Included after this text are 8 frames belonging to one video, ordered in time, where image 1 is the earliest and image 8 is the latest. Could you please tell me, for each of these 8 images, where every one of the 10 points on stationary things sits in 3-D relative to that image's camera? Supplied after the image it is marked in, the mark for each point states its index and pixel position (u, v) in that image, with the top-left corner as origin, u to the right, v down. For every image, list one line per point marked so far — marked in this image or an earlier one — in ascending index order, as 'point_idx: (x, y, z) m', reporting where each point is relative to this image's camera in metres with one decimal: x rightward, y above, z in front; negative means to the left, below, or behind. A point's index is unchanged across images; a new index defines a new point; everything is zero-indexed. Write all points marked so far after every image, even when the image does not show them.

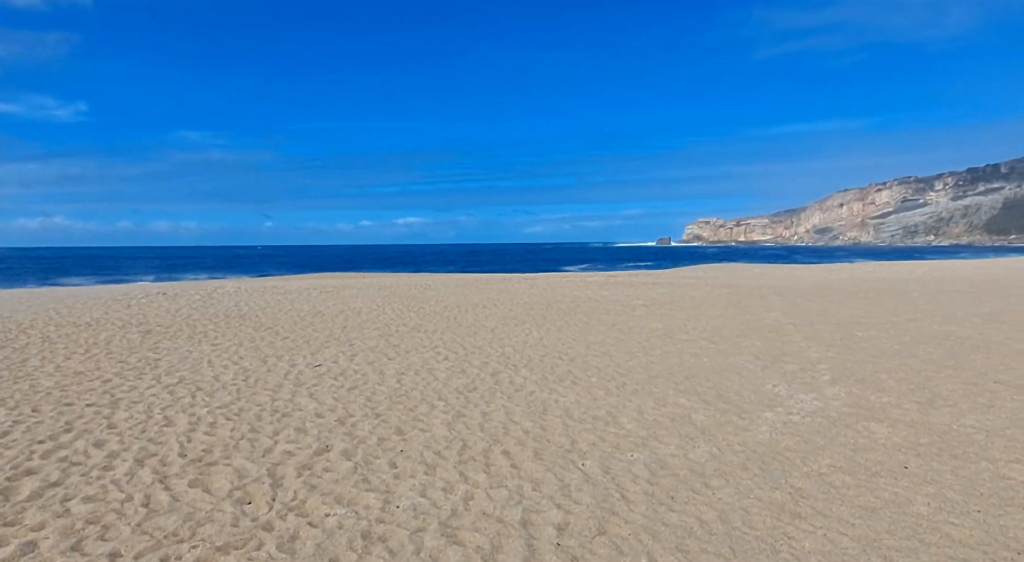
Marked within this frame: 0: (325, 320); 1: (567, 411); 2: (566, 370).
0: (-3.5, -0.7, +11.5) m
1: (+0.4, -1.1, +4.9) m
2: (+0.6, -1.0, +6.7) m
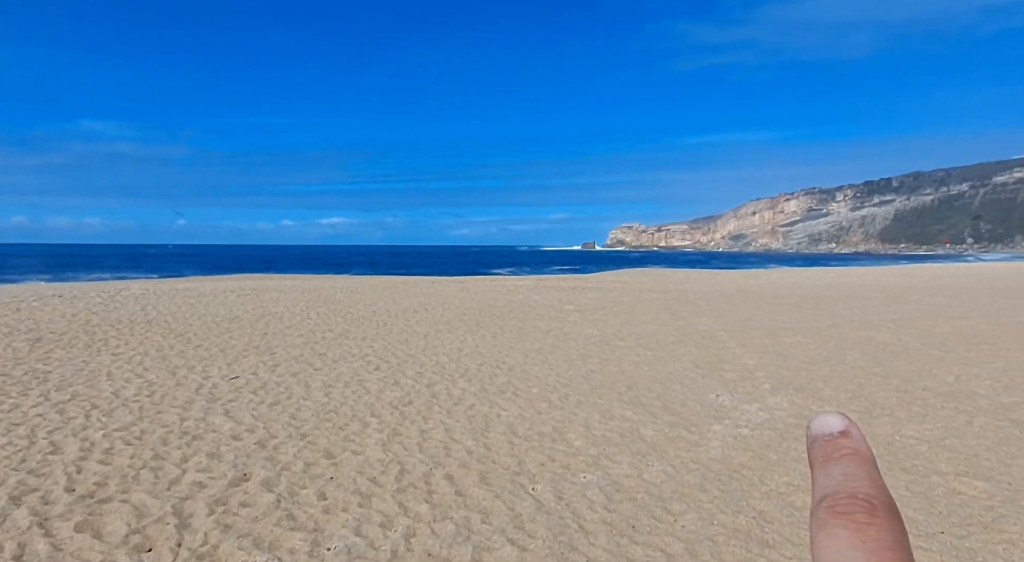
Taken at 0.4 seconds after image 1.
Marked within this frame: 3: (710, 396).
0: (-4.7, -0.8, +10.7) m
1: (0.0, -1.1, +4.6) m
2: (-0.1, -1.0, +6.4) m
3: (+1.8, -1.0, +5.6) m
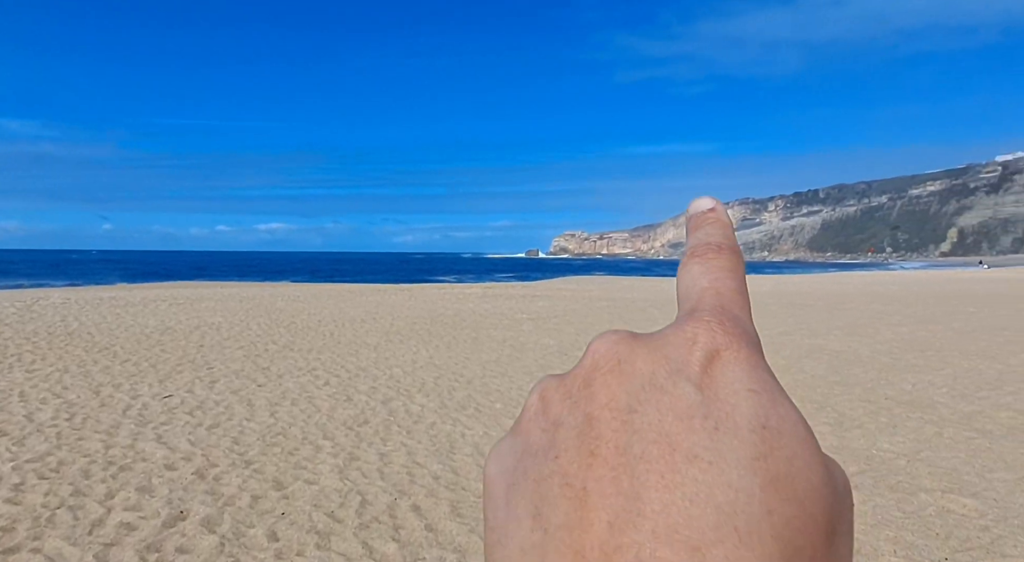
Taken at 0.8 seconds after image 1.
0: (-5.4, -0.9, +10.0) m
1: (-0.2, -1.2, +4.3) m
2: (-0.5, -1.1, +6.1) m
3: (+1.5, -1.1, +5.4) m
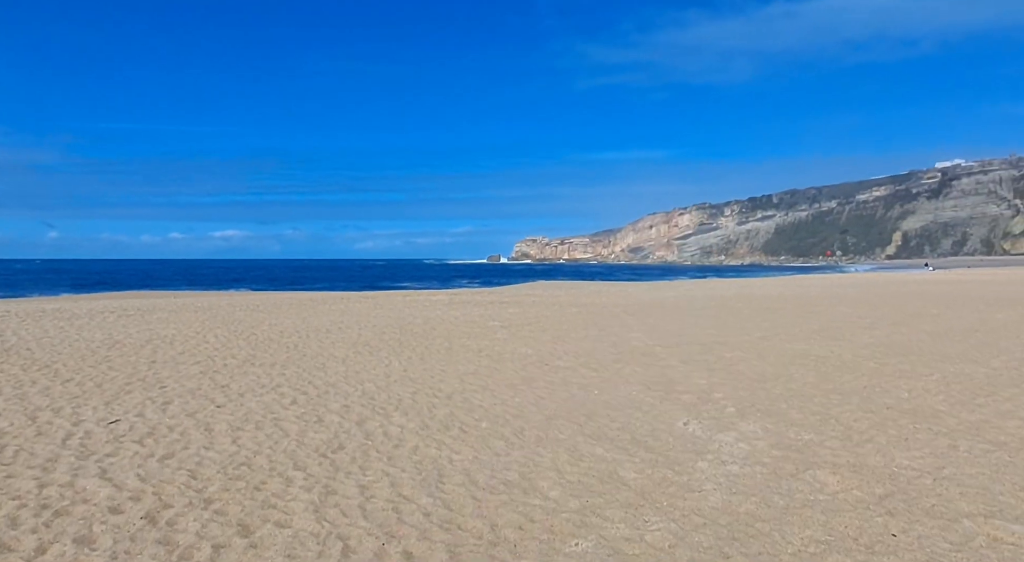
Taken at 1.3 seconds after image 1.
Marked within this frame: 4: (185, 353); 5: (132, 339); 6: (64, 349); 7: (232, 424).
0: (-5.8, -1.1, +9.2) m
1: (-0.3, -1.3, +3.9) m
2: (-0.6, -1.2, +5.6) m
3: (+1.4, -1.2, +5.1) m
4: (-4.9, -1.1, +9.2) m
5: (-6.6, -1.0, +10.6) m
6: (-6.8, -1.0, +9.4) m
7: (-2.4, -1.2, +5.3) m
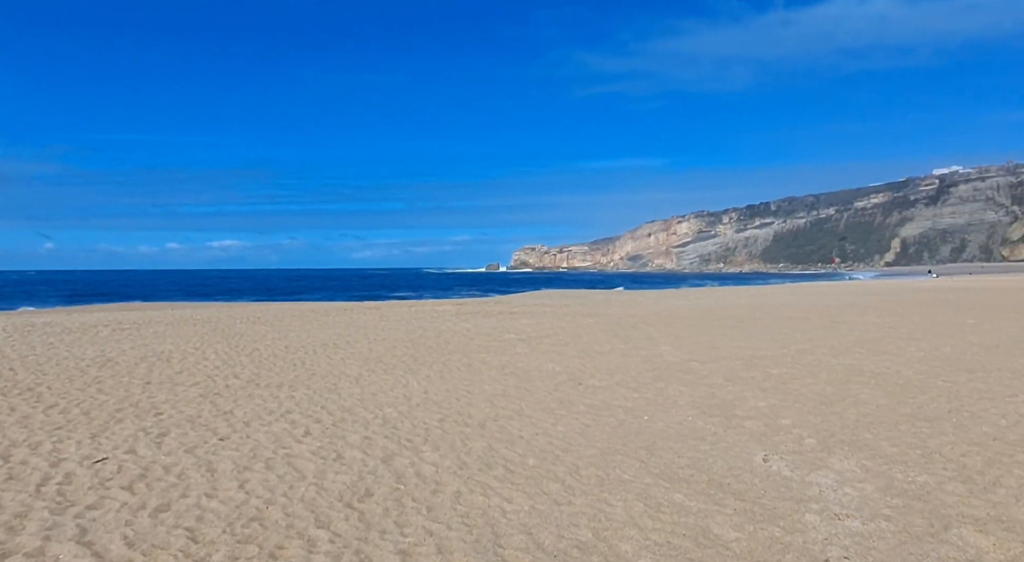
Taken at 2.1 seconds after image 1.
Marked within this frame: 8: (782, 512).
0: (-5.4, -1.3, +8.5) m
1: (+0.1, -1.3, +3.2) m
2: (-0.2, -1.3, +4.9) m
3: (+1.7, -1.3, +4.4) m
4: (-4.5, -1.3, +8.4) m
5: (-6.2, -1.2, +9.9) m
6: (-6.5, -1.2, +8.6) m
7: (-2.1, -1.4, +4.6) m
8: (+1.5, -1.3, +3.5) m
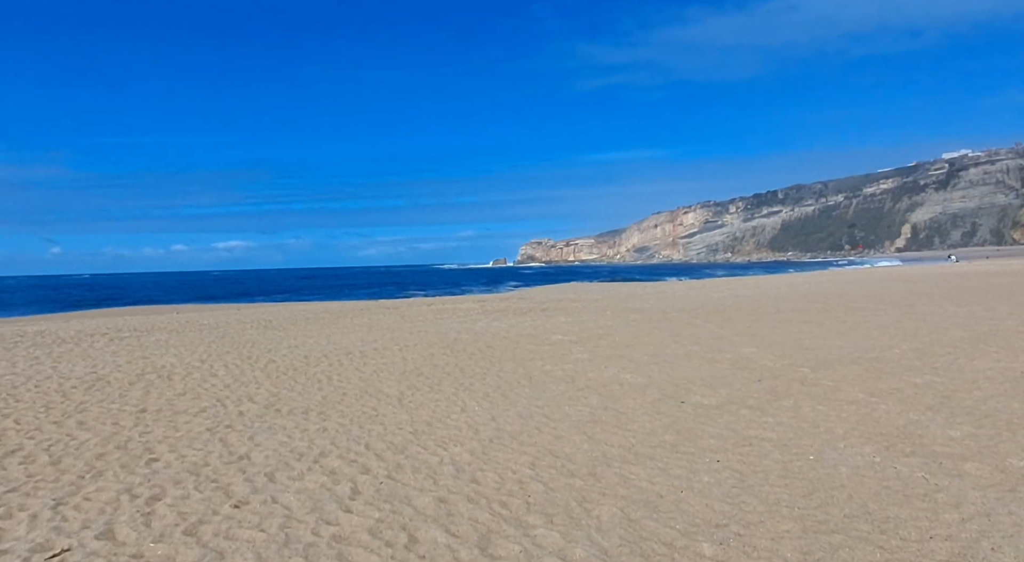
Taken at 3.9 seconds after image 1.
0: (-4.6, -1.3, +7.0) m
1: (+0.9, -1.3, +1.6) m
2: (+0.6, -1.3, +3.4) m
3: (+2.6, -1.2, +2.8) m
4: (-3.7, -1.3, +6.9) m
5: (-5.4, -1.3, +8.4) m
6: (-5.6, -1.3, +7.1) m
7: (-1.2, -1.4, +3.1) m
8: (+2.3, -1.3, +1.9) m
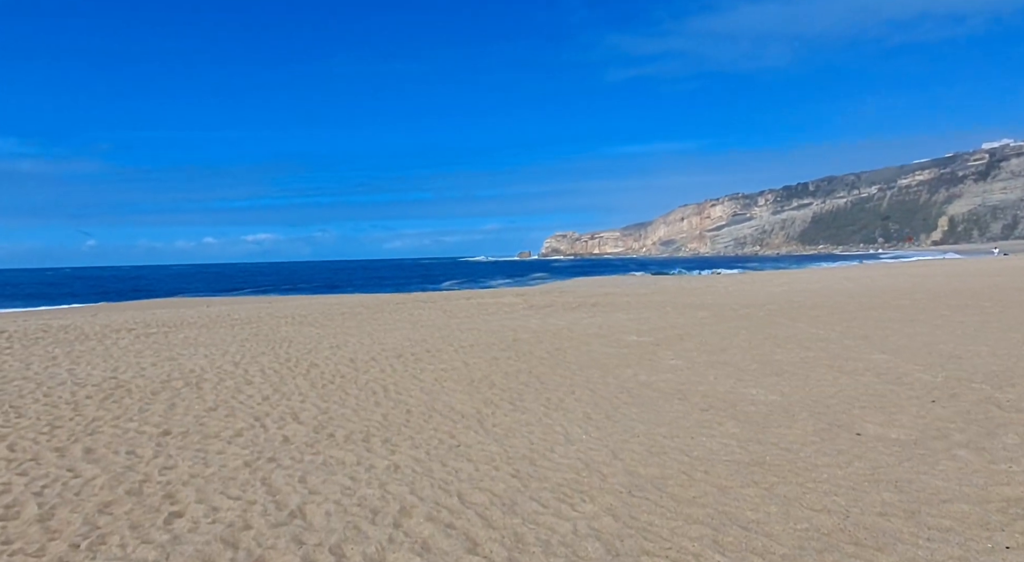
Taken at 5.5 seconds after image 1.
0: (-3.6, -1.2, +5.8) m
1: (+1.7, -1.3, +0.2) m
2: (+1.4, -1.3, +2.0) m
3: (+3.3, -1.2, +1.3) m
4: (-2.7, -1.2, +5.7) m
5: (-4.4, -1.2, +7.2) m
6: (-4.7, -1.2, +6.0) m
7: (-0.4, -1.3, +1.7) m
8: (+3.1, -1.3, +0.4) m
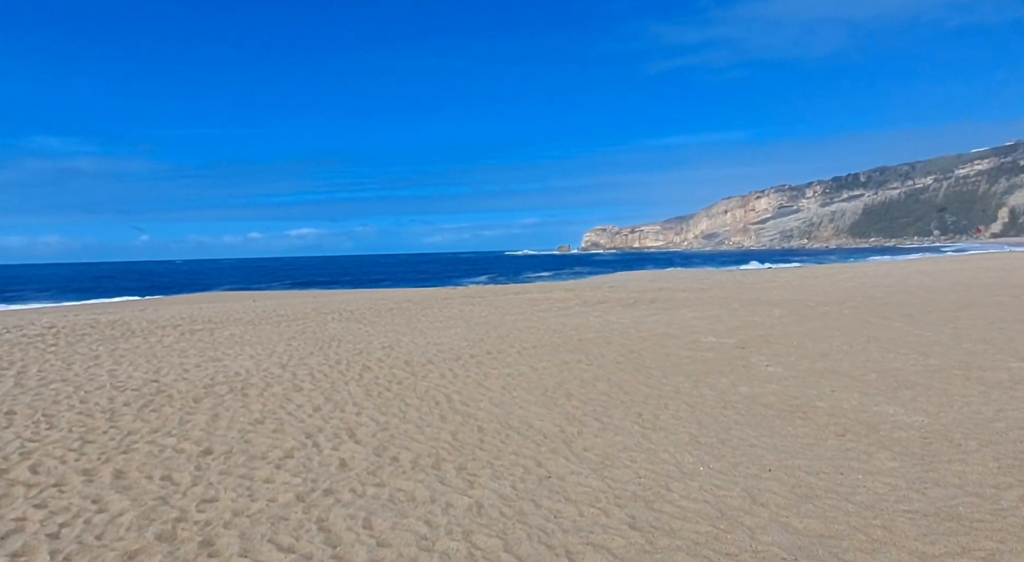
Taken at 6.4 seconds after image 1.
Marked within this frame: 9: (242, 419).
0: (-2.9, -1.2, +5.2) m
1: (+2.0, -1.3, -0.7) m
2: (+1.9, -1.3, +1.0) m
3: (+3.8, -1.2, +0.3) m
4: (-2.0, -1.2, +5.0) m
5: (-3.6, -1.1, +6.7) m
6: (-3.9, -1.2, +5.4) m
7: (0.0, -1.3, +0.9) m
8: (+3.5, -1.3, -0.6) m
9: (-2.3, -1.2, +5.2) m
